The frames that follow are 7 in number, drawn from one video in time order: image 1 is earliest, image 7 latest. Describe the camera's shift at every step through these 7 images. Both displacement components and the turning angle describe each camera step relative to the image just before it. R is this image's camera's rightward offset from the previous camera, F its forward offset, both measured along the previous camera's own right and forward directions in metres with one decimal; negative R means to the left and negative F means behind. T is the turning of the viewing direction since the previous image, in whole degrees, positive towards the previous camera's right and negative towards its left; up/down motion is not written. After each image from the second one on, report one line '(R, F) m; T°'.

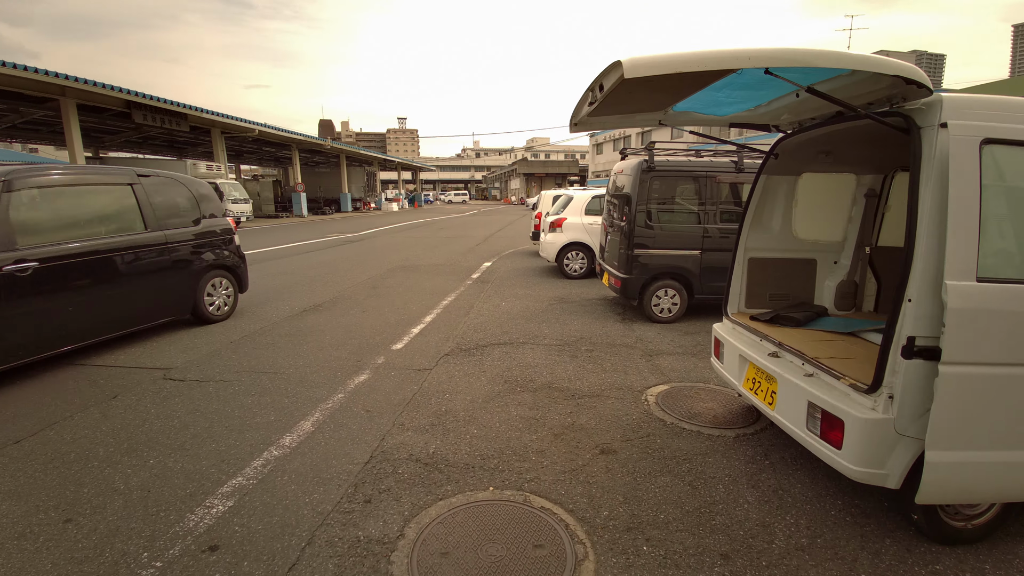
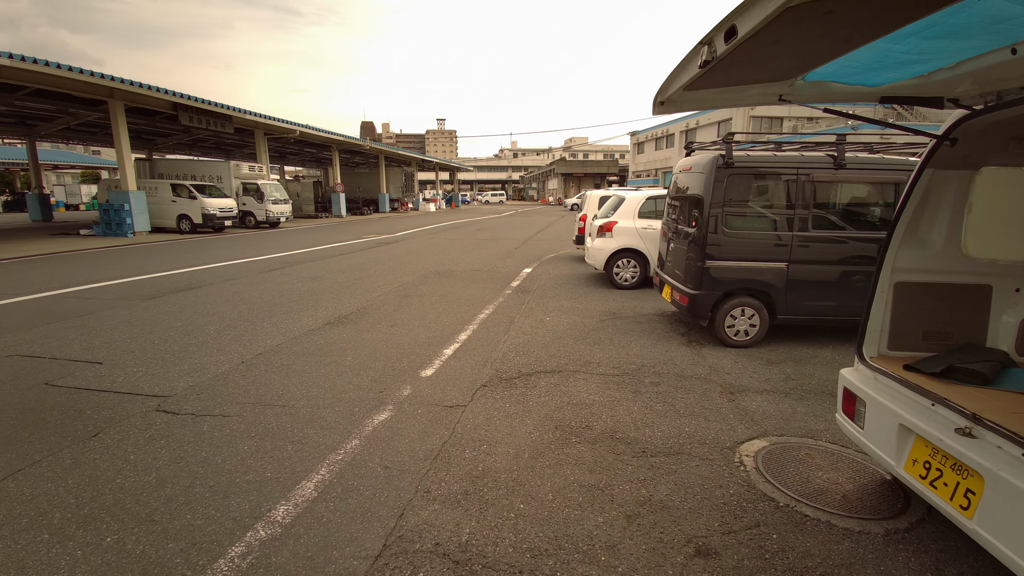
(-0.1, +0.8) m; -4°
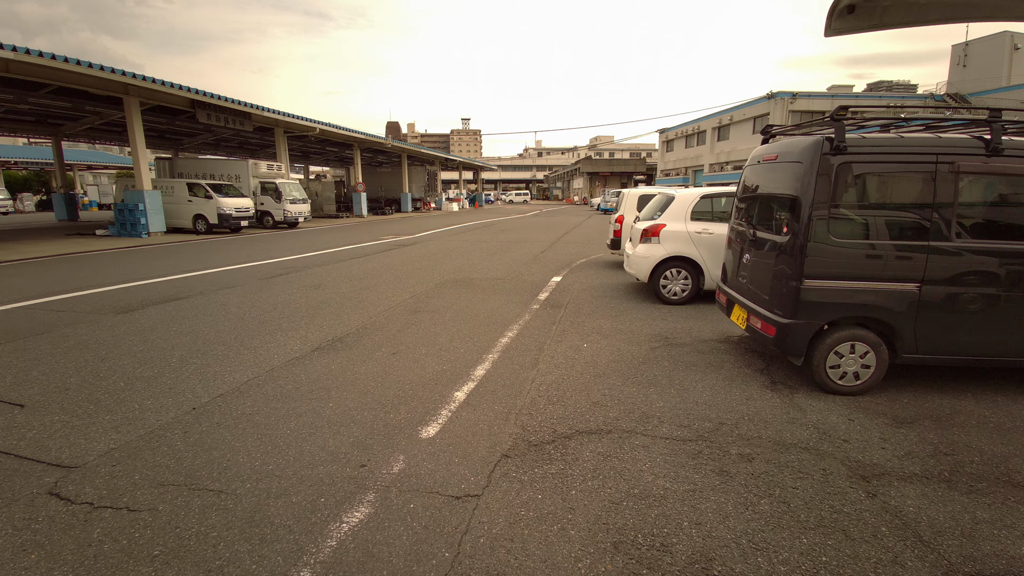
(-0.1, +1.2) m; -3°
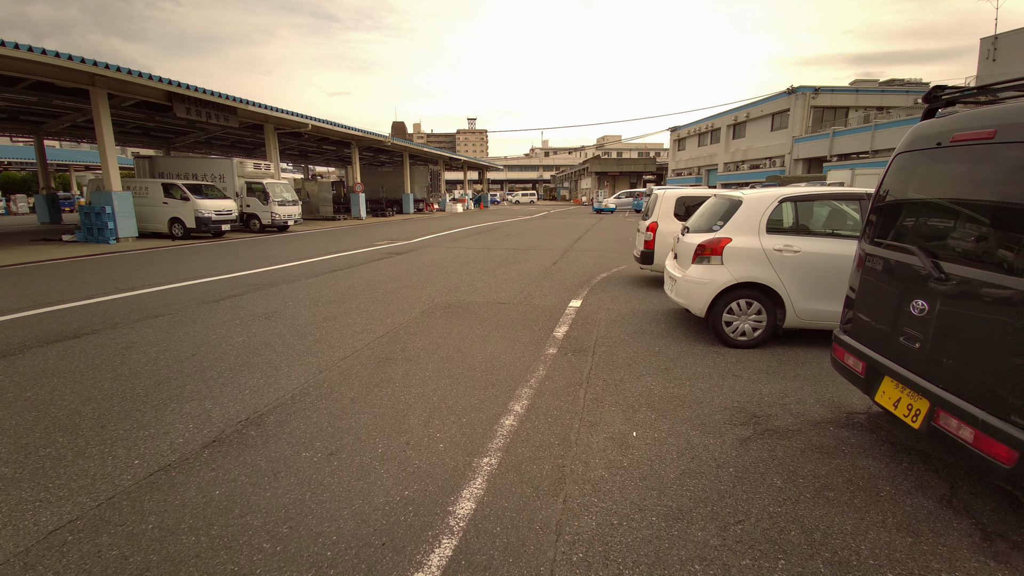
(0.0, +1.8) m; -1°
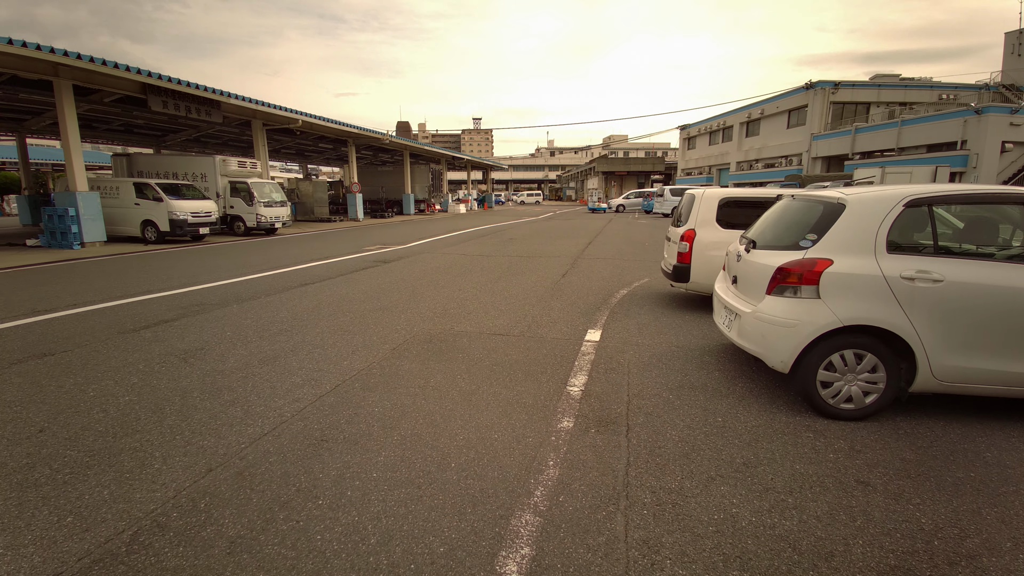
(+0.1, +1.5) m; -1°
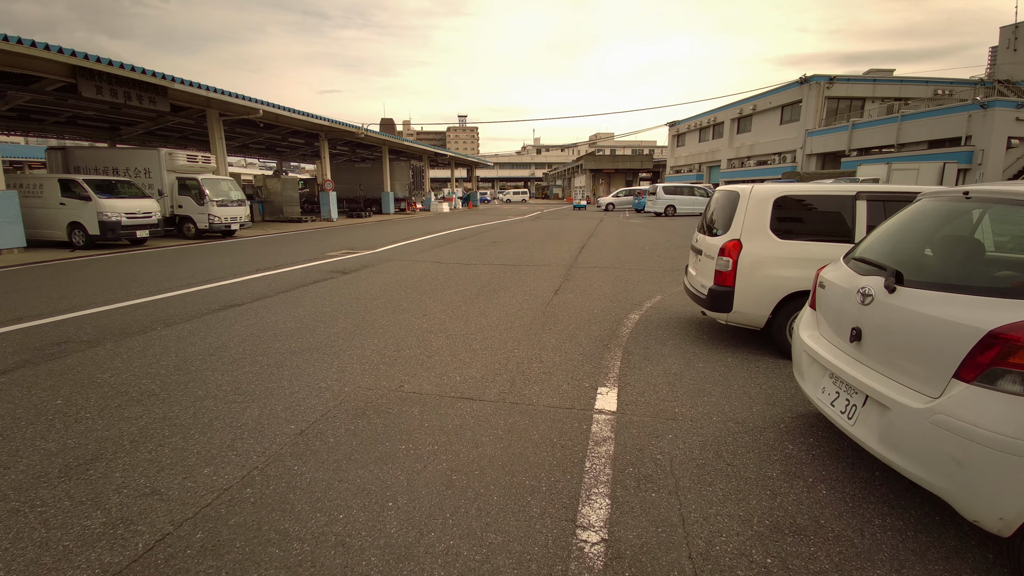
(+0.1, +1.7) m; +2°
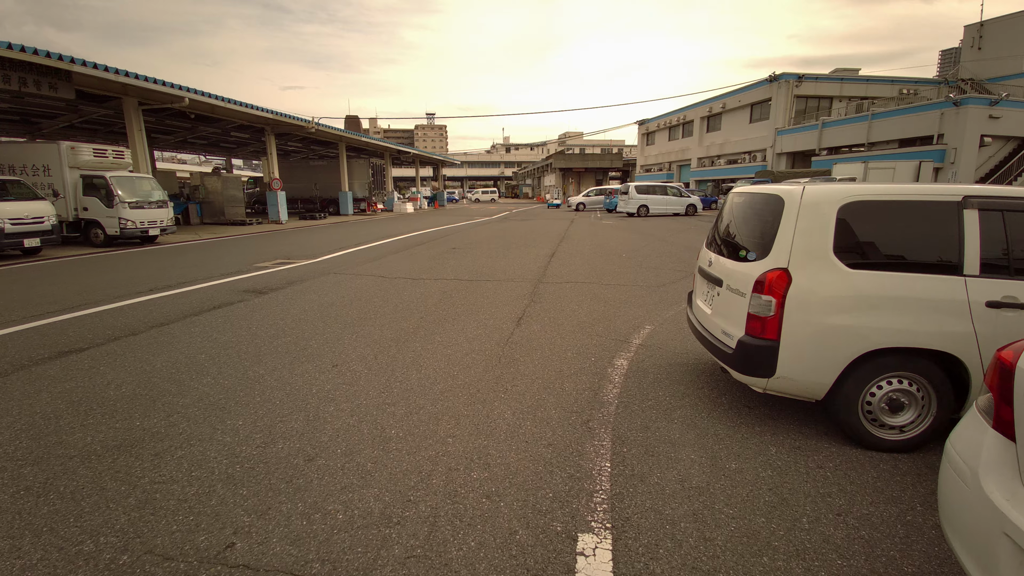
(+0.3, +1.6) m; +3°
